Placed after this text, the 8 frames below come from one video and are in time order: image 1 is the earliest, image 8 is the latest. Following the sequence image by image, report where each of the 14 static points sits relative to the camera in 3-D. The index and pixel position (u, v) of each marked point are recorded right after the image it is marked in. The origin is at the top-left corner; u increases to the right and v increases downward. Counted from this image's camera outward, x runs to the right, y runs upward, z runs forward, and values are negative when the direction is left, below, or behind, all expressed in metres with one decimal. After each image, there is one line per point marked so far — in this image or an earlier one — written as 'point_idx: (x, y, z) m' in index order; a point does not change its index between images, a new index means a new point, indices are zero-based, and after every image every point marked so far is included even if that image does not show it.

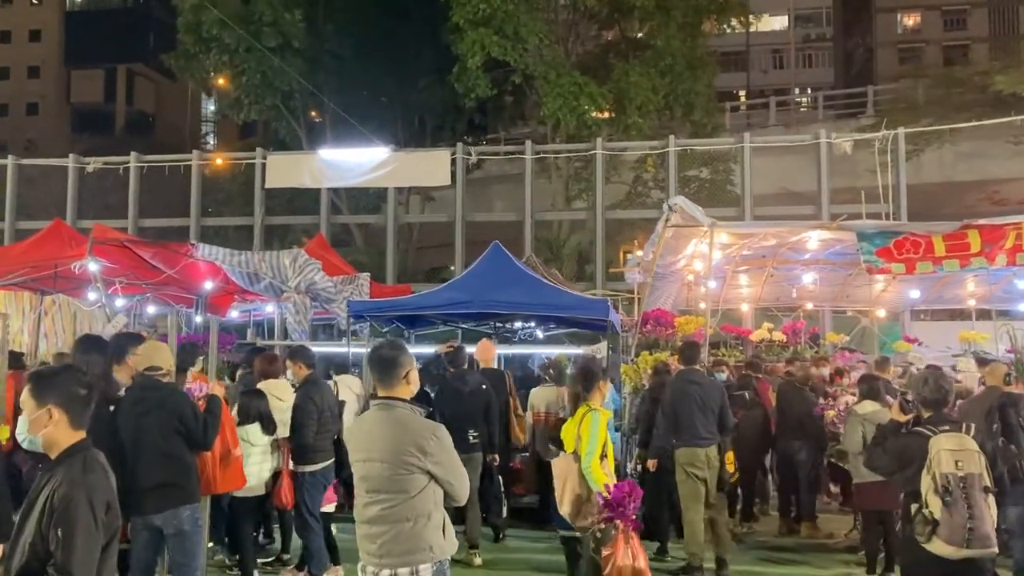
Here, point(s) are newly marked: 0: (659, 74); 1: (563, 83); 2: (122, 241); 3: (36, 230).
0: (+2.6, +3.7, +15.8) m
1: (+0.9, +3.5, +15.2) m
2: (-3.8, +0.5, +8.8) m
3: (-8.3, +1.1, +16.0) m
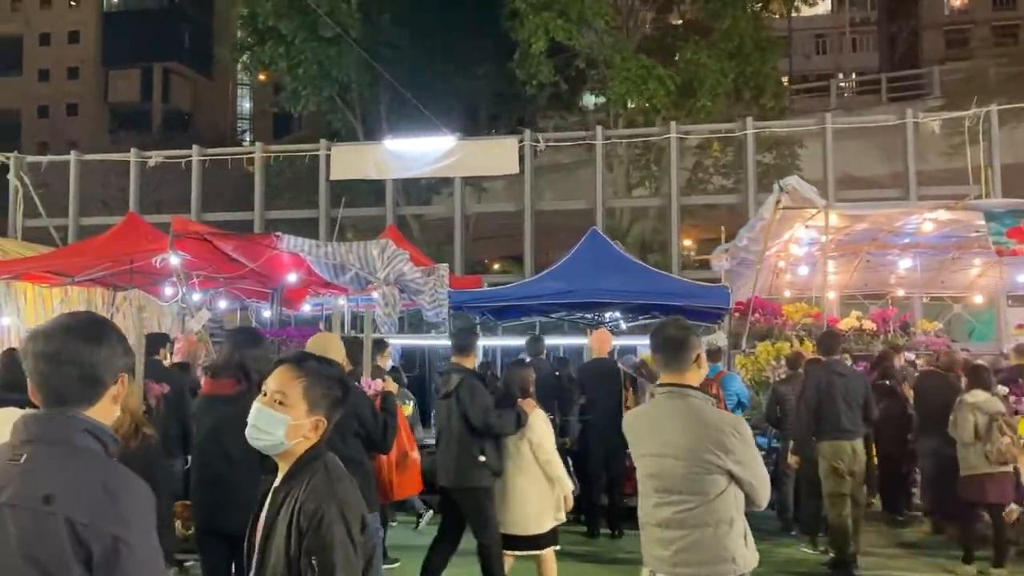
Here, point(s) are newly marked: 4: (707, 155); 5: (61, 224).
0: (+3.7, +3.9, +15.3) m
1: (+2.0, +3.6, +14.8) m
2: (-2.9, +0.5, +8.6) m
3: (-7.2, +1.1, +15.9) m
4: (+3.2, +2.2, +15.1) m
5: (-7.9, +1.2, +15.9) m
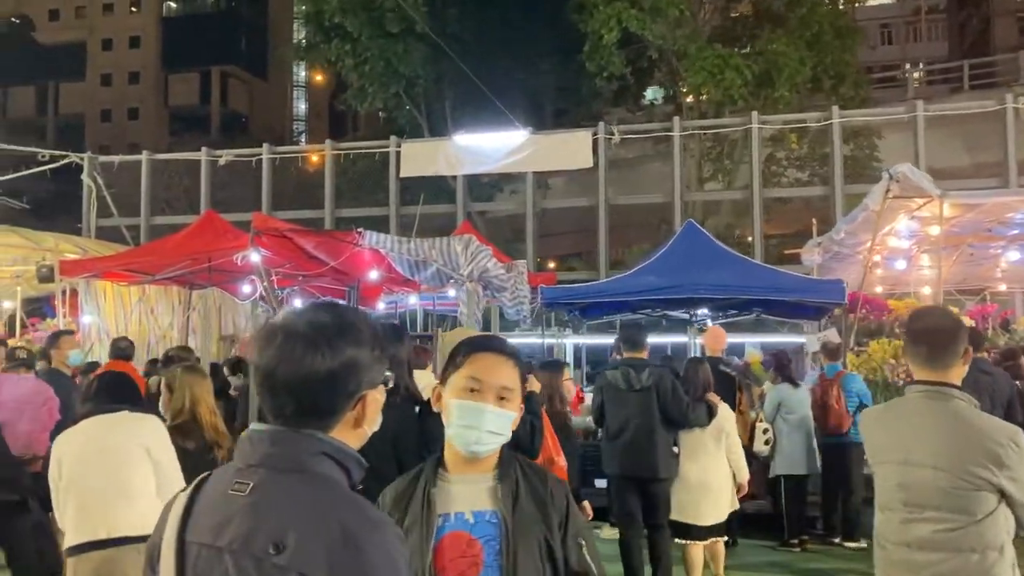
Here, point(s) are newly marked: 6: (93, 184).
0: (+4.8, +4.0, +14.8) m
1: (+3.1, +3.7, +14.4) m
2: (-2.1, +0.5, +8.4) m
3: (-6.0, +1.1, +15.9) m
4: (+4.4, +2.3, +14.6) m
5: (-6.6, +1.2, +16.0) m
6: (-7.4, +1.9, +16.1) m
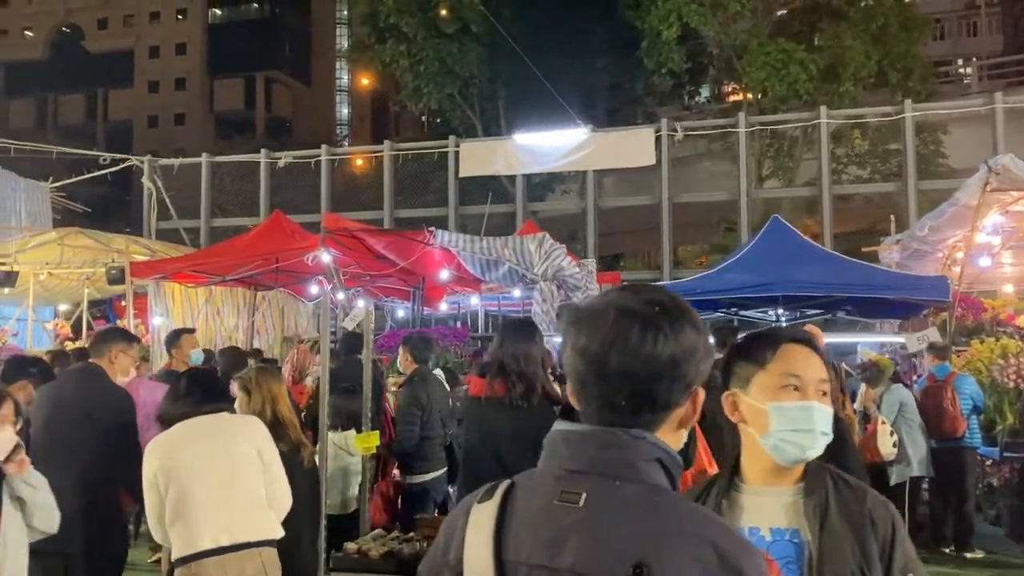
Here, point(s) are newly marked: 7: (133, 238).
0: (+5.7, +4.0, +14.4) m
1: (+4.0, +3.7, +14.1) m
2: (-1.4, +0.5, +8.3) m
3: (-5.0, +1.1, +16.0) m
4: (+5.3, +2.3, +14.2) m
5: (-5.7, +1.1, +16.1) m
6: (-6.4, +1.8, +16.2) m
7: (-4.3, +0.6, +10.3) m
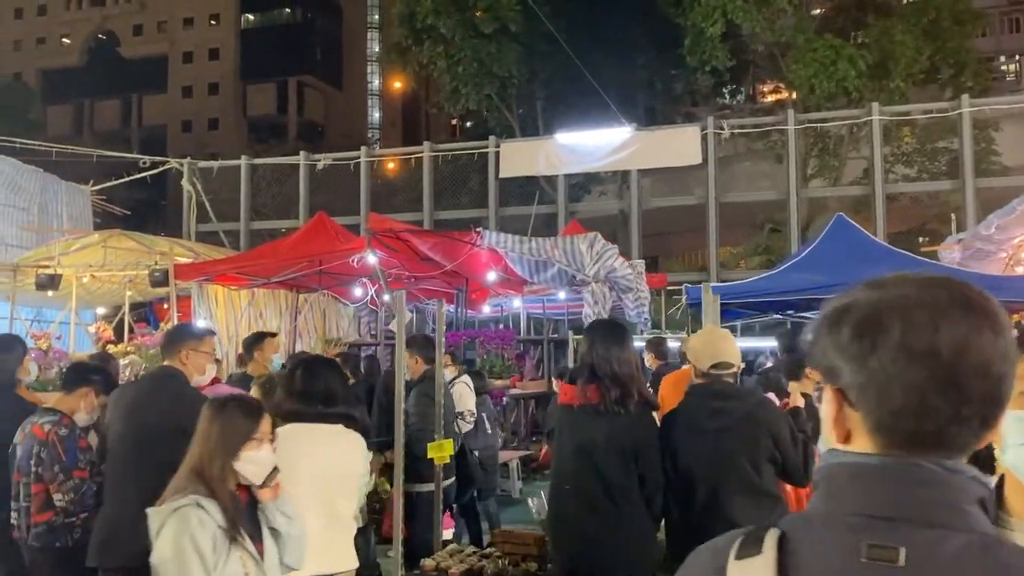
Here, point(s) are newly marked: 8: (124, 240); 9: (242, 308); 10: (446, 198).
0: (+6.4, +4.0, +14.0) m
1: (+4.6, +3.7, +13.7) m
2: (-1.0, +0.5, +8.1) m
3: (-4.3, +1.0, +15.9) m
4: (+5.9, +2.3, +13.9) m
5: (-5.0, +1.1, +16.0) m
6: (-5.7, +1.8, +16.2) m
7: (-3.8, +0.5, +10.2) m
8: (-4.2, +0.5, +9.8) m
9: (-3.1, -0.2, +10.4) m
10: (-1.2, +1.5, +15.4) m
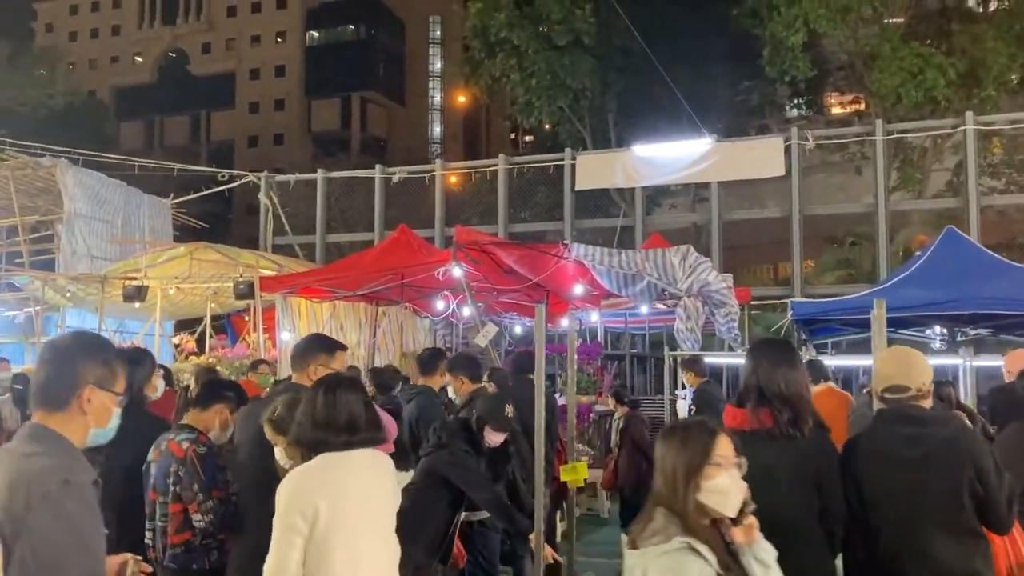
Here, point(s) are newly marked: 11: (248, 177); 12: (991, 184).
0: (+7.5, +3.7, +13.5) m
1: (+5.8, +3.4, +13.3) m
2: (-0.2, +0.4, +8.0) m
3: (-3.0, +0.8, +16.0) m
4: (+7.1, +2.0, +13.4) m
5: (-3.7, +0.9, +16.2) m
6: (-4.4, +1.5, +16.4) m
7: (-2.9, +0.4, +10.2) m
8: (-3.3, +0.4, +9.9) m
9: (-2.2, -0.4, +10.4) m
10: (+0.1, +1.3, +15.3) m
11: (-4.8, +2.0, +16.2) m
12: (+7.2, +1.6, +13.4) m
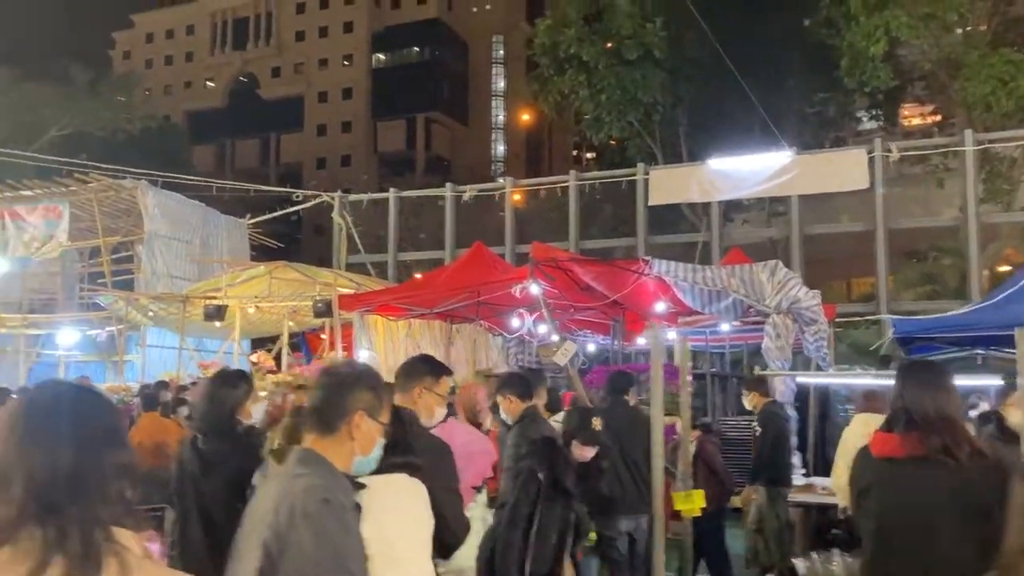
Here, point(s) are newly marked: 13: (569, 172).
0: (+8.5, +3.5, +12.9) m
1: (+6.8, +3.2, +12.8) m
2: (+0.5, +0.2, +7.9) m
3: (-1.8, +0.5, +16.0) m
4: (+8.1, +1.8, +12.8) m
5: (-2.4, +0.5, +16.2) m
6: (-3.2, +1.2, +16.5) m
7: (-2.0, +0.2, +10.3) m
8: (-2.5, +0.2, +9.9) m
9: (-1.3, -0.6, +10.3) m
10: (+1.3, +1.0, +15.2) m
11: (-3.5, +1.7, +16.4) m
12: (+8.3, +1.4, +12.8) m
13: (+0.9, +1.9, +14.8) m
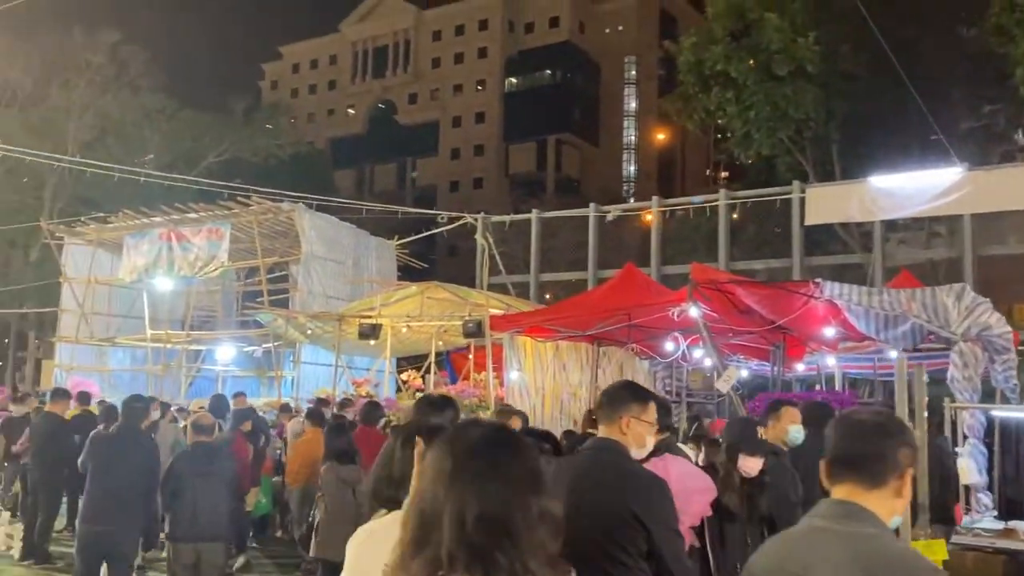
0: (+10.6, +3.1, +11.5) m
1: (+8.8, +2.9, +11.7) m
2: (+1.9, +0.1, +7.6) m
3: (+0.7, +0.1, +16.0) m
4: (+10.1, +1.4, +11.4) m
5: (+0.1, +0.1, +16.3) m
6: (-0.6, +0.8, +16.6) m
7: (-0.3, 0.0, +10.3) m
8: (-0.8, 0.0, +10.0) m
9: (+0.4, -0.8, +10.2) m
10: (+3.6, +0.6, +14.7) m
11: (-0.9, +1.3, +16.6) m
12: (+10.2, +1.0, +11.4) m
13: (+3.2, +1.5, +14.4) m
